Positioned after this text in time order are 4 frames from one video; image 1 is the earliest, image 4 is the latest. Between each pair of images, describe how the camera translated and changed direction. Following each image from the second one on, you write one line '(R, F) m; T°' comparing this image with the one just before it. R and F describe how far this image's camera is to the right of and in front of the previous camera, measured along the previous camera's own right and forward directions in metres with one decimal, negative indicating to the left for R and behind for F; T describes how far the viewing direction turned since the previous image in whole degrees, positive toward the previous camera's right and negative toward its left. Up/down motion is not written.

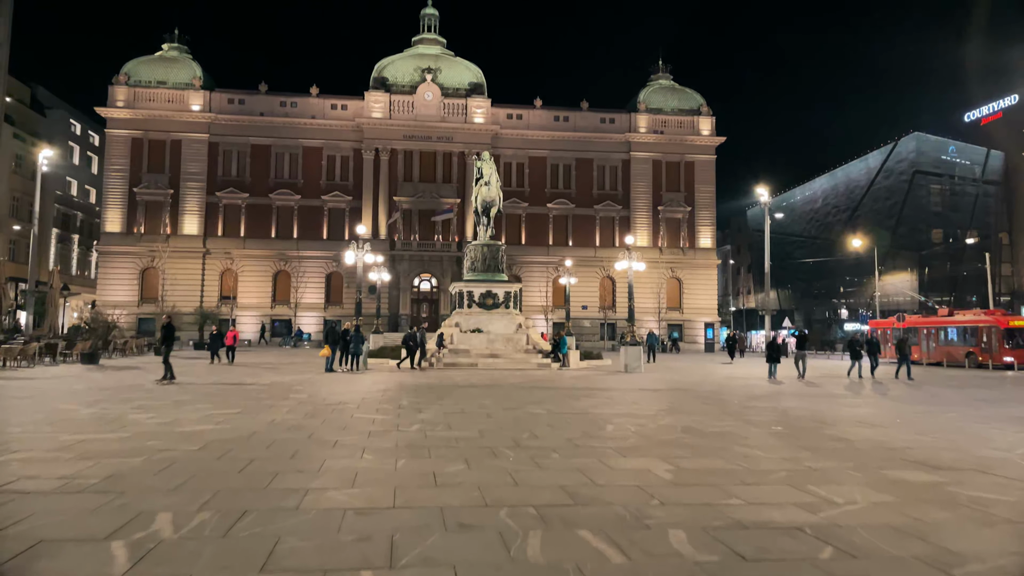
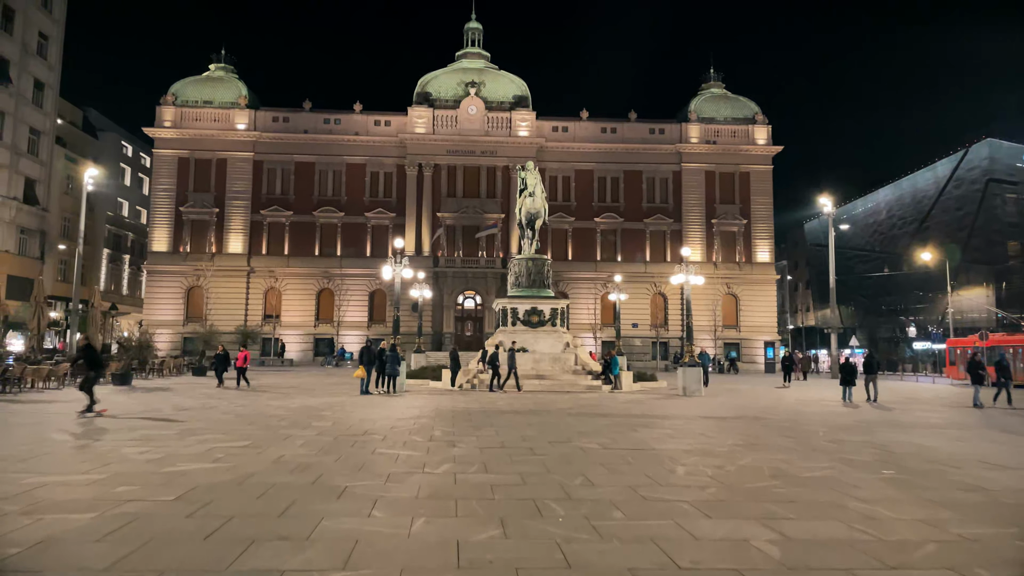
(0.0, +1.7) m; -4°
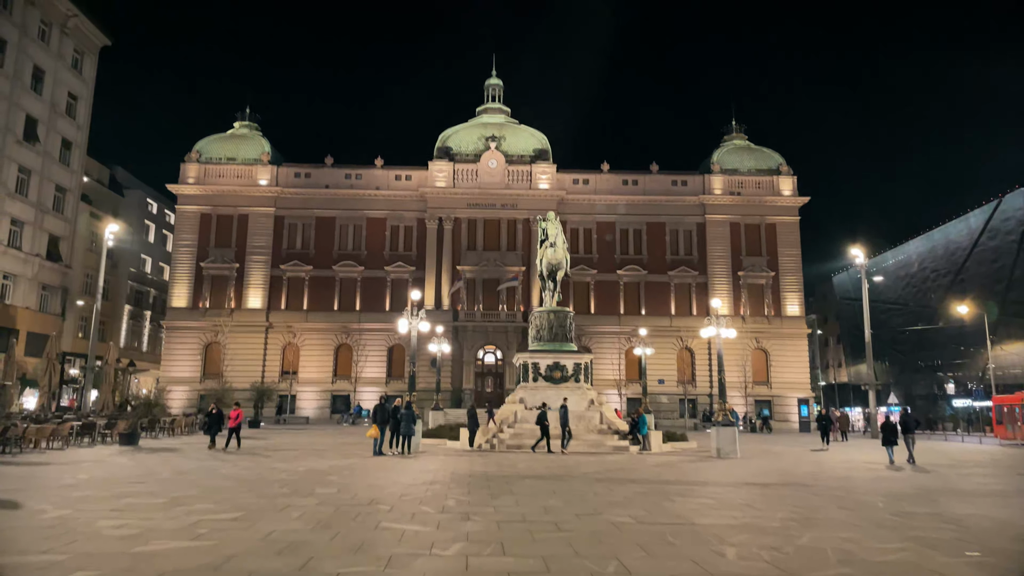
(0.0, +1.0) m; -2°
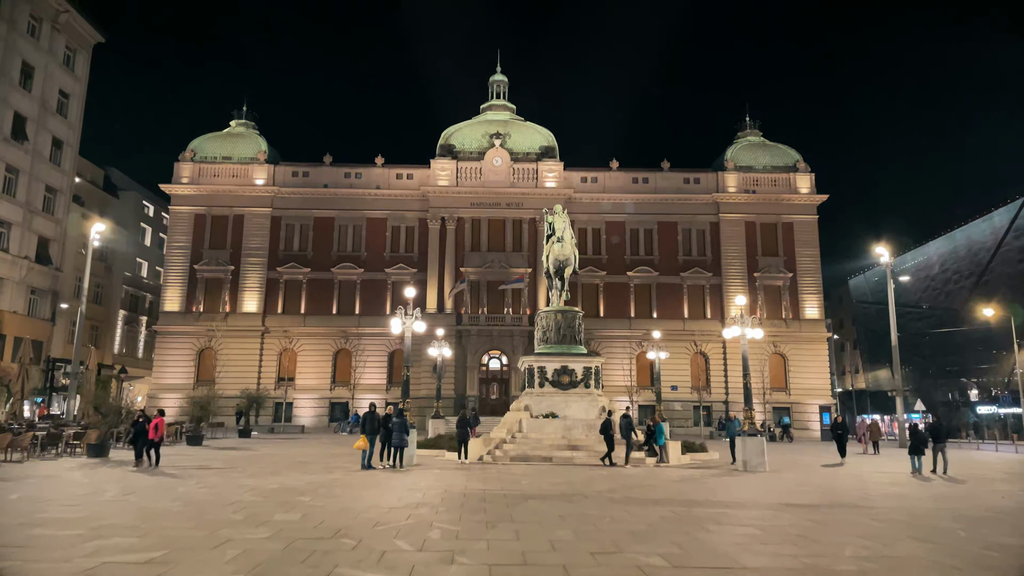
(+0.1, +2.1) m; -1°
